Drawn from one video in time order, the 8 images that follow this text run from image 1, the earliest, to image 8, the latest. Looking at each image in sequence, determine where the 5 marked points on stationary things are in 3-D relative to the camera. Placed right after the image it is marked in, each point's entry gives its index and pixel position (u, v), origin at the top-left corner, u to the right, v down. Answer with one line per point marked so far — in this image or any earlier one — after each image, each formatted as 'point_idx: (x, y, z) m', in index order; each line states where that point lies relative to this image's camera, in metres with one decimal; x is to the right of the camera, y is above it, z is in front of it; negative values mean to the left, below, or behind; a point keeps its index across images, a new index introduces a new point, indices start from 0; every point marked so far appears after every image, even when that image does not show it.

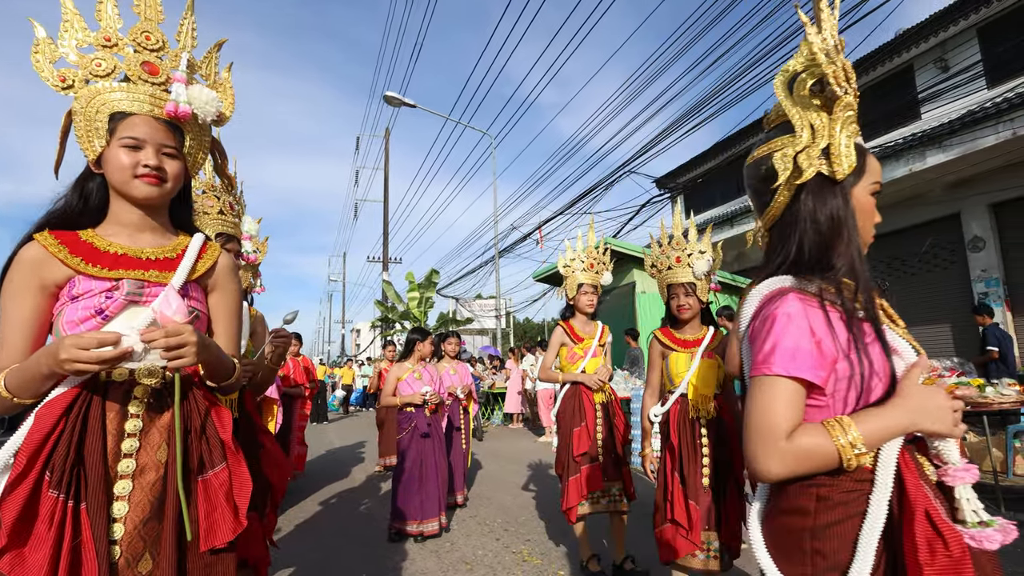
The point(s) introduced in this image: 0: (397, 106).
0: (-4.1, +6.4, +19.5) m
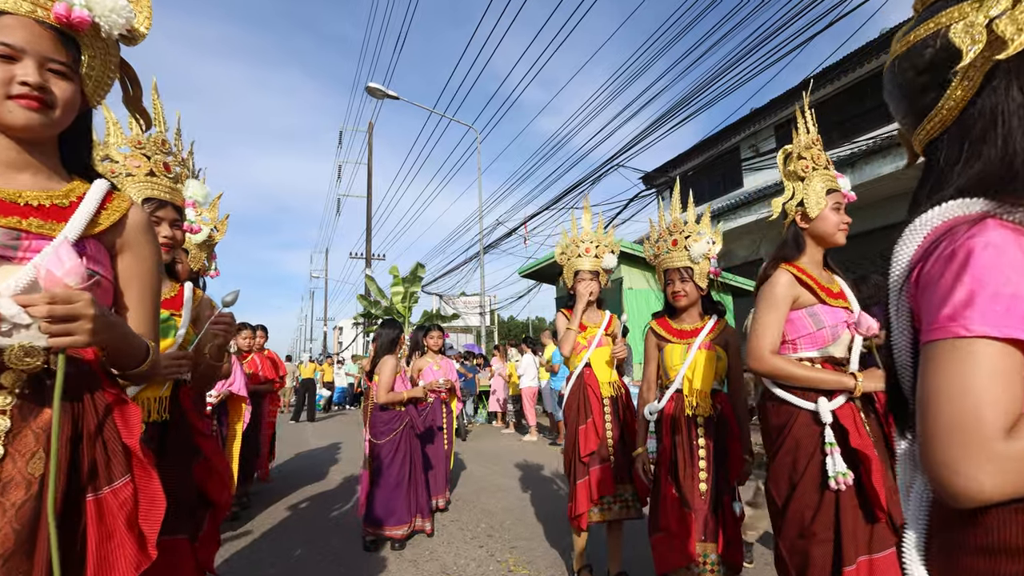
0: (-4.6, +6.6, +19.1) m
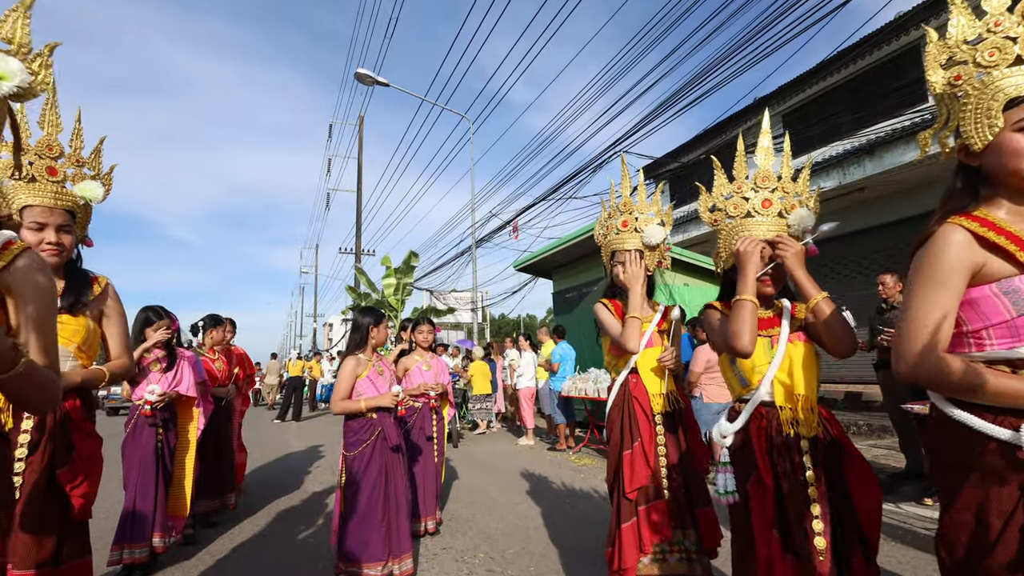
0: (-4.7, +6.8, +18.2) m
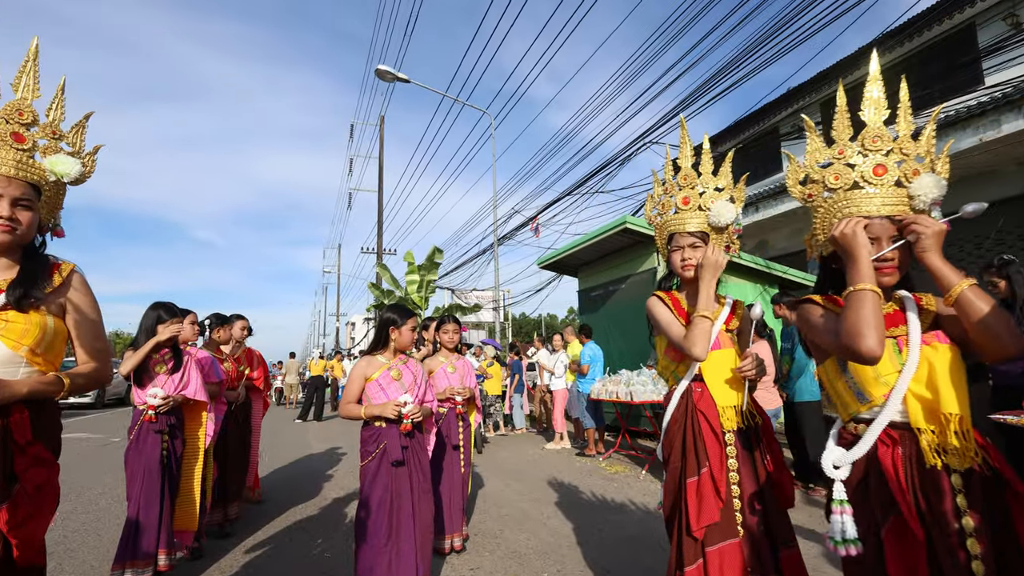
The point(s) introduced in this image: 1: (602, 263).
0: (-4.0, +6.8, +17.9) m
1: (+2.3, +0.6, +13.6) m
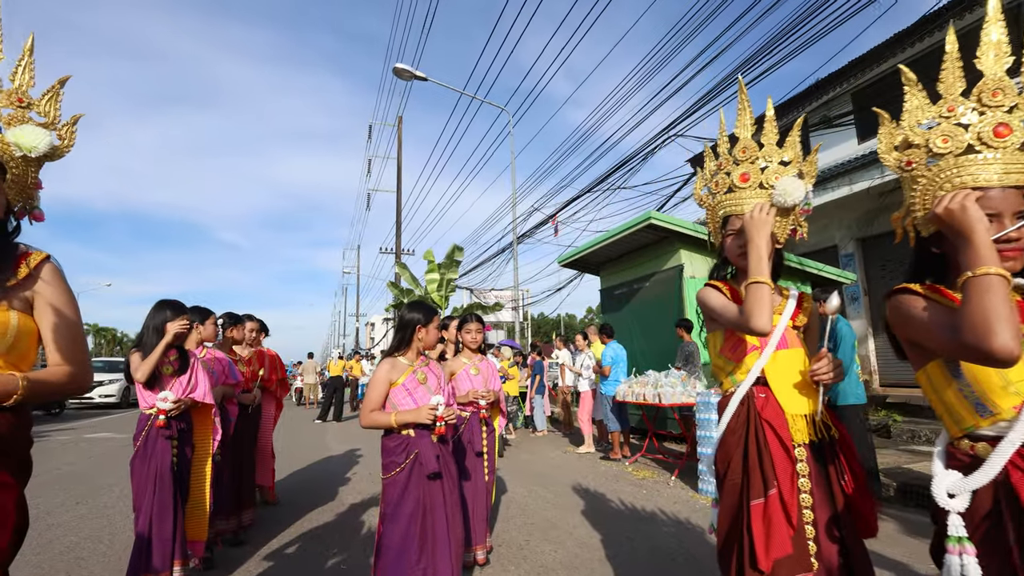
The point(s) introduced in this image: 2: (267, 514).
0: (-3.4, +6.9, +17.8) m
1: (+2.8, +0.6, +13.2) m
2: (-2.6, -2.4, +5.8) m
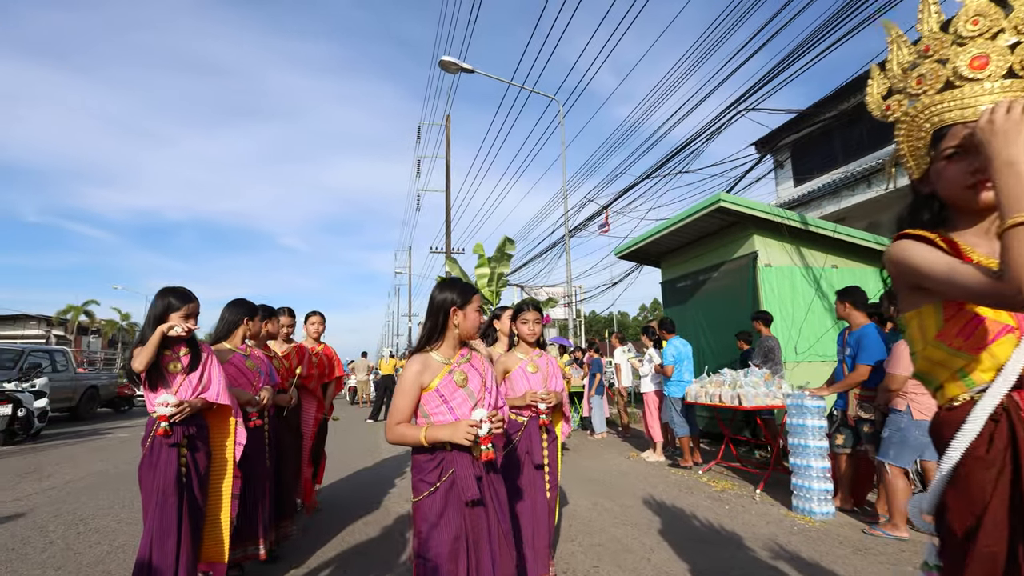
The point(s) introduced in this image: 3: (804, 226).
0: (-1.8, +7.0, +17.3) m
1: (+4.0, +0.8, +12.2) m
2: (-2.0, -2.3, +5.3) m
3: (+5.5, +1.2, +10.2) m
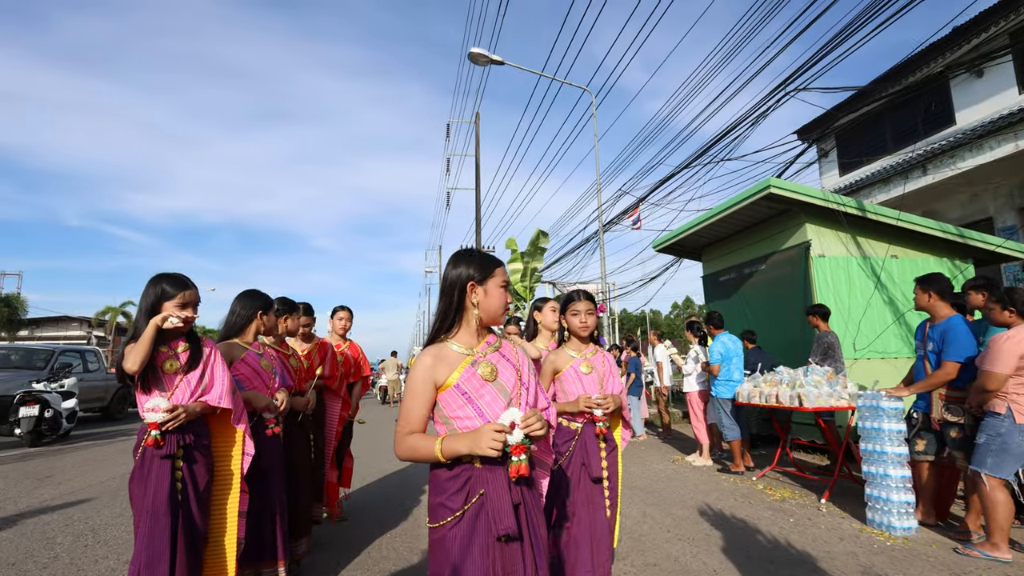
0: (-0.9, +7.0, +16.9) m
1: (+4.7, +1.0, +11.5) m
2: (-1.6, -2.3, +5.0) m
3: (+6.1, +1.3, +9.4) m
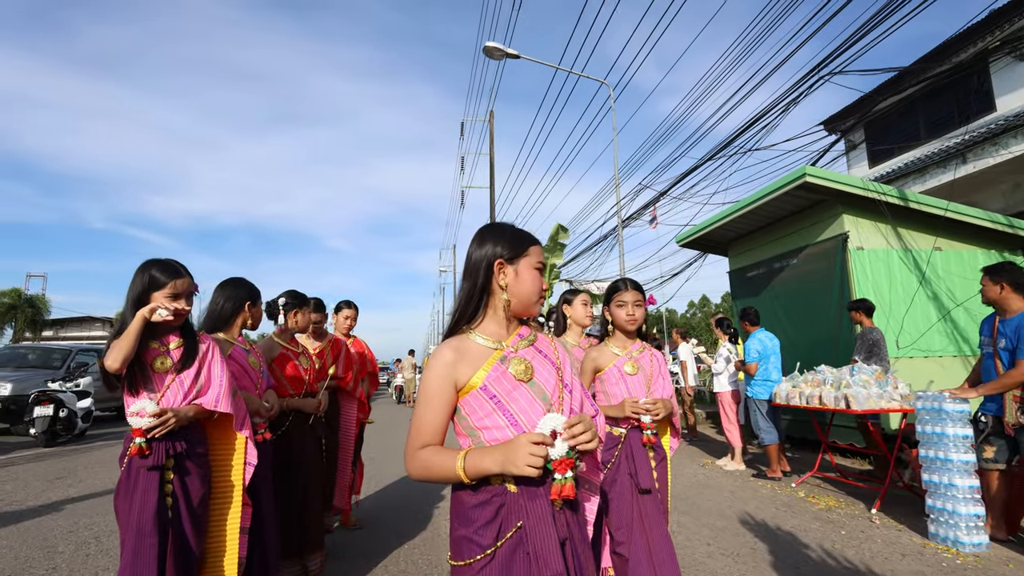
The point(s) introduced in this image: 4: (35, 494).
0: (-0.4, +7.1, +16.5) m
1: (+5.1, +1.1, +11.0) m
2: (-1.4, -2.2, +4.6) m
3: (+6.4, +1.4, +8.9) m
4: (-5.4, -2.3, +6.1) m
